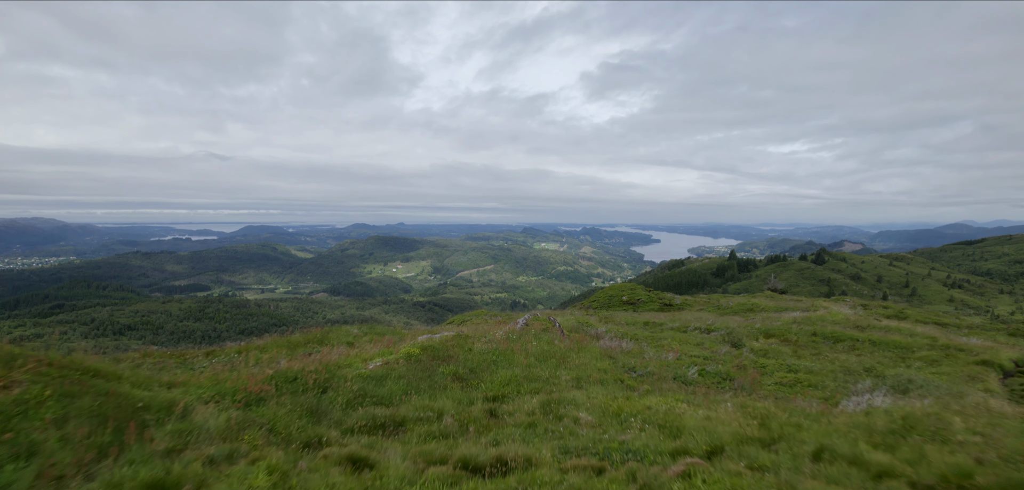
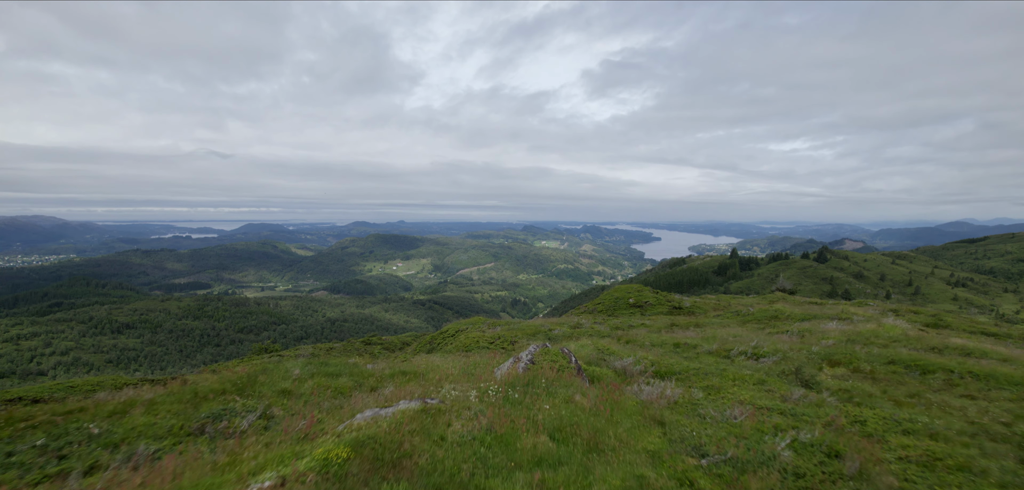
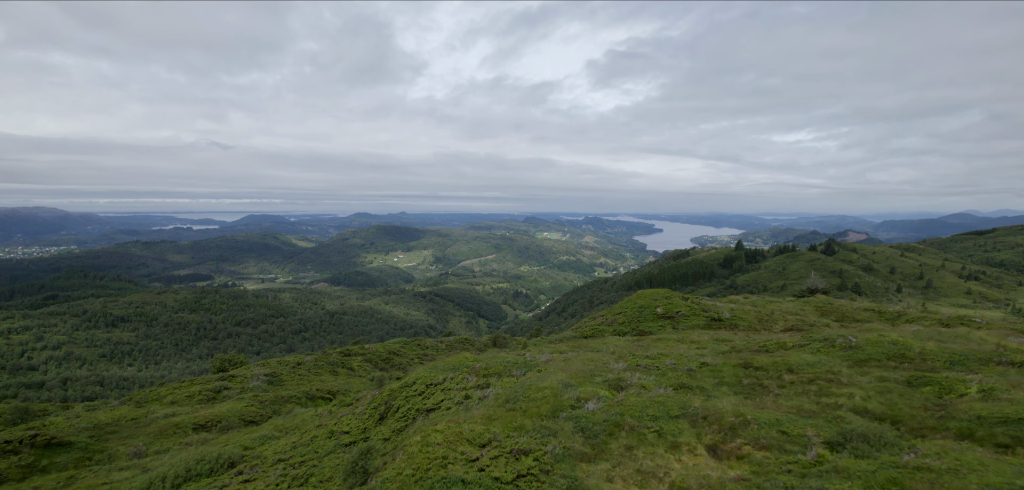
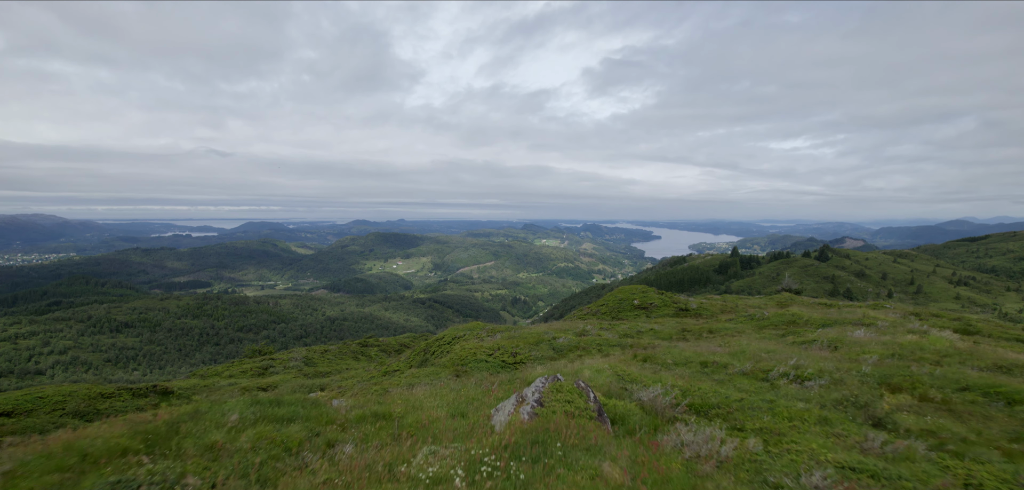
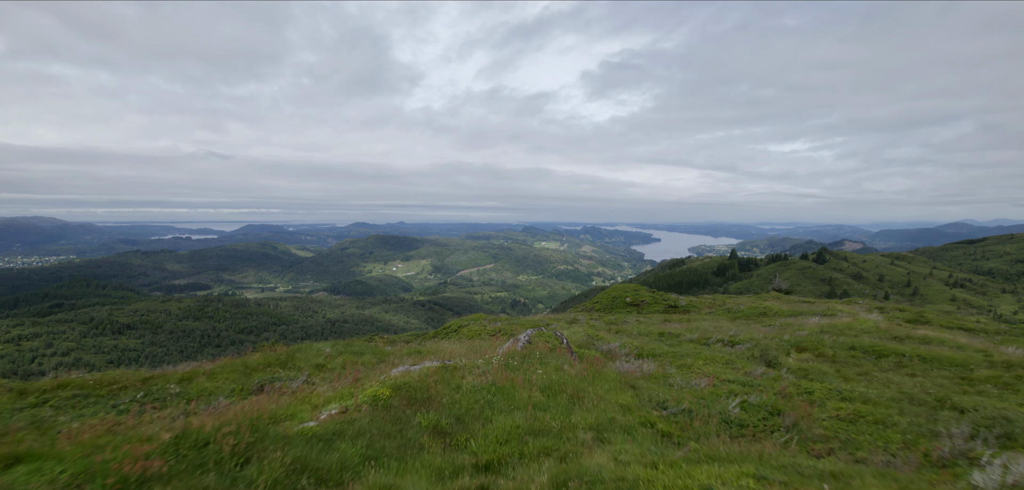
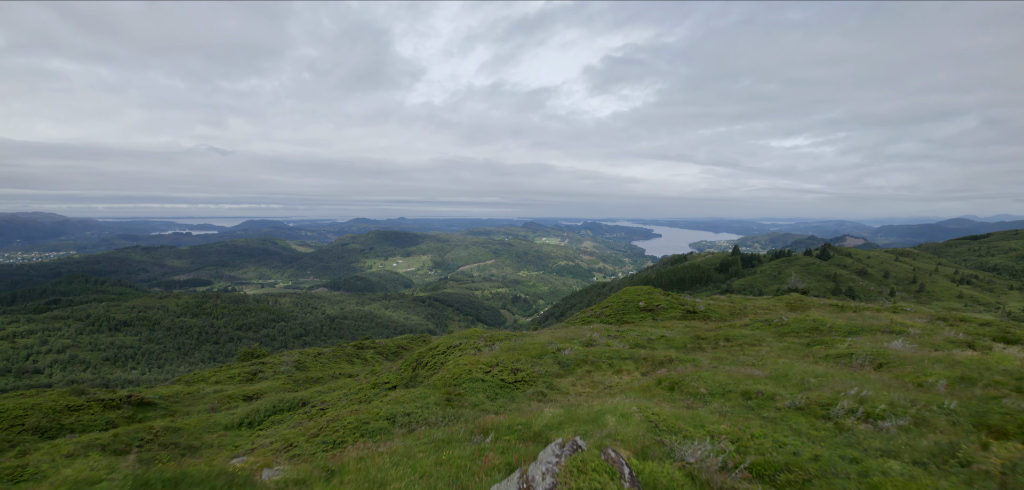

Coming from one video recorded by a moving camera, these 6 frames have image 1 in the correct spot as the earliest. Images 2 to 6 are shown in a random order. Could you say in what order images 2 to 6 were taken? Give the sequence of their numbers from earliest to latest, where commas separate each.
5, 2, 4, 6, 3
